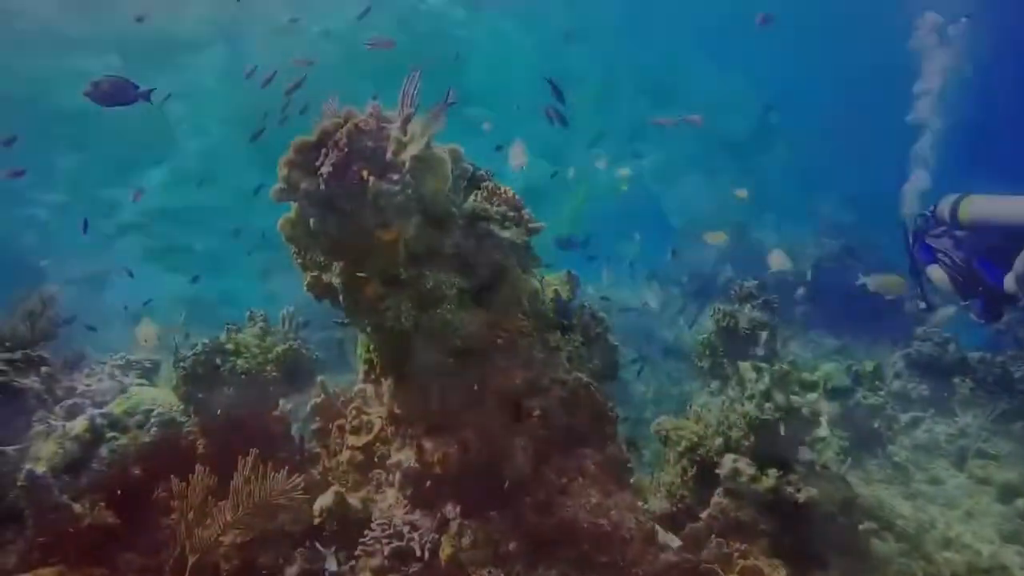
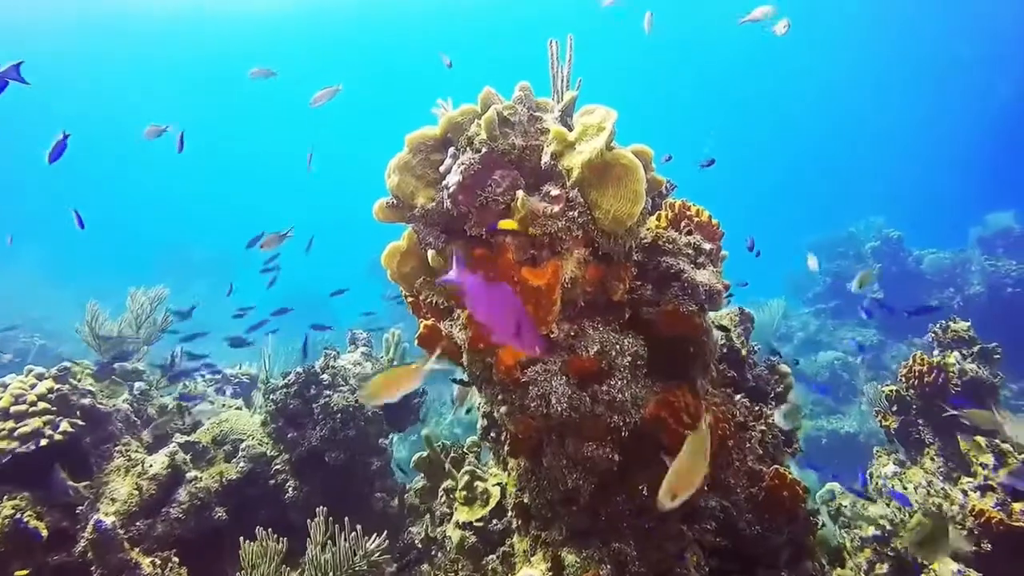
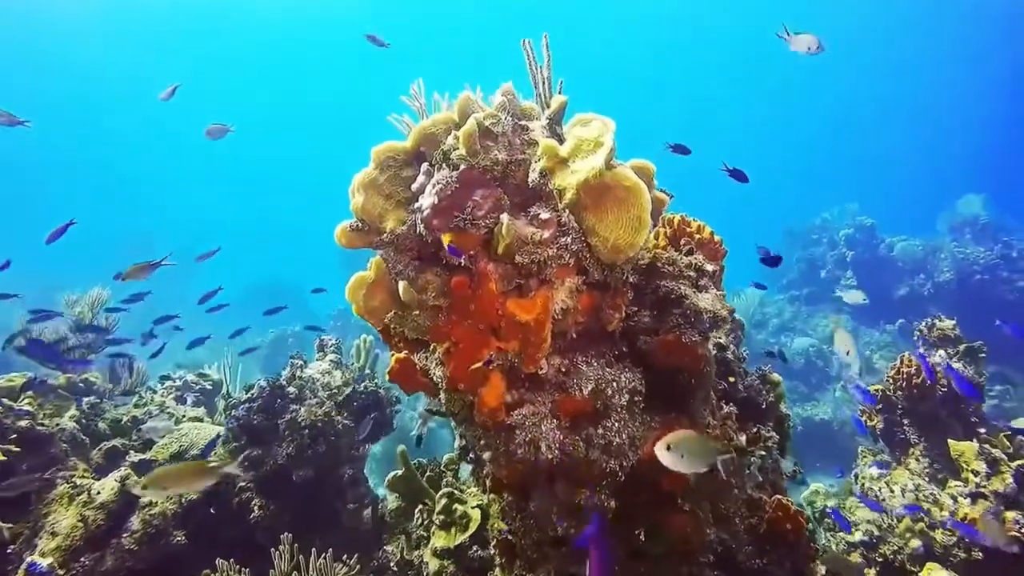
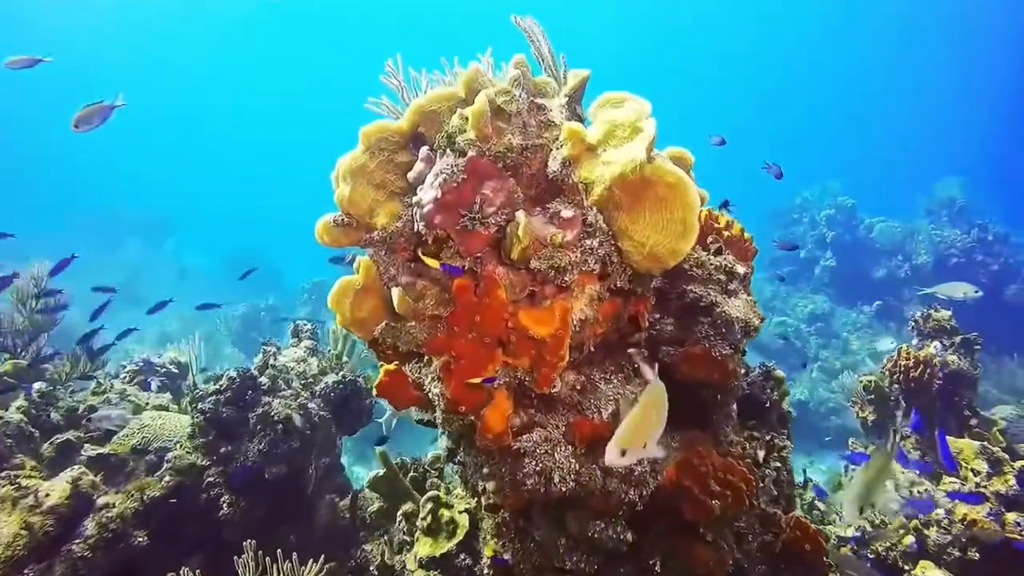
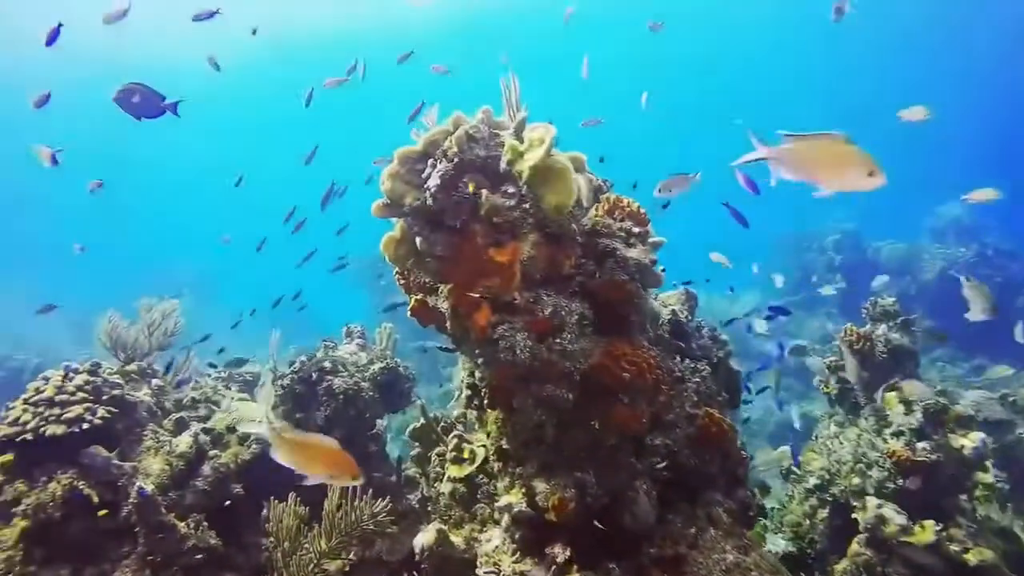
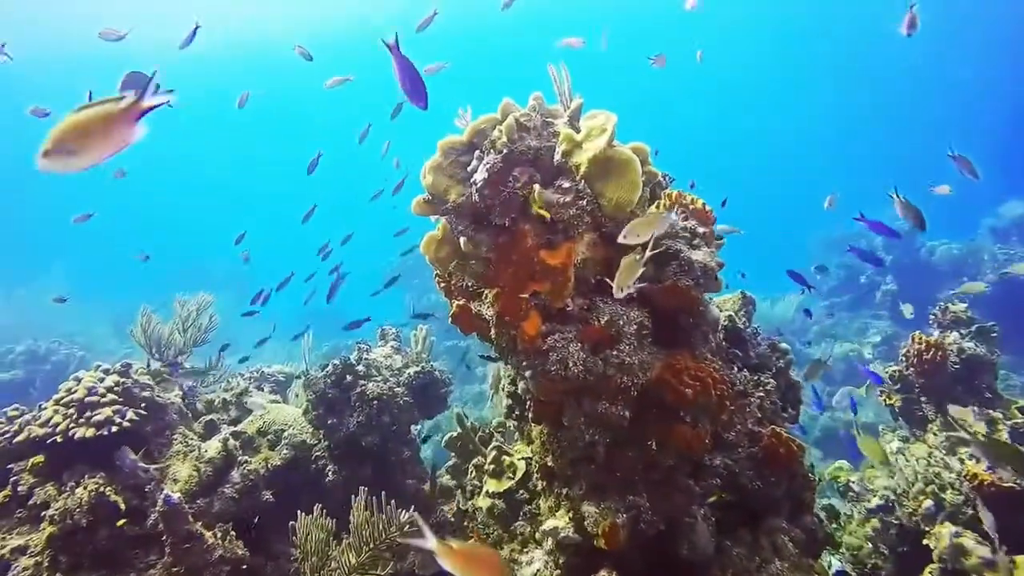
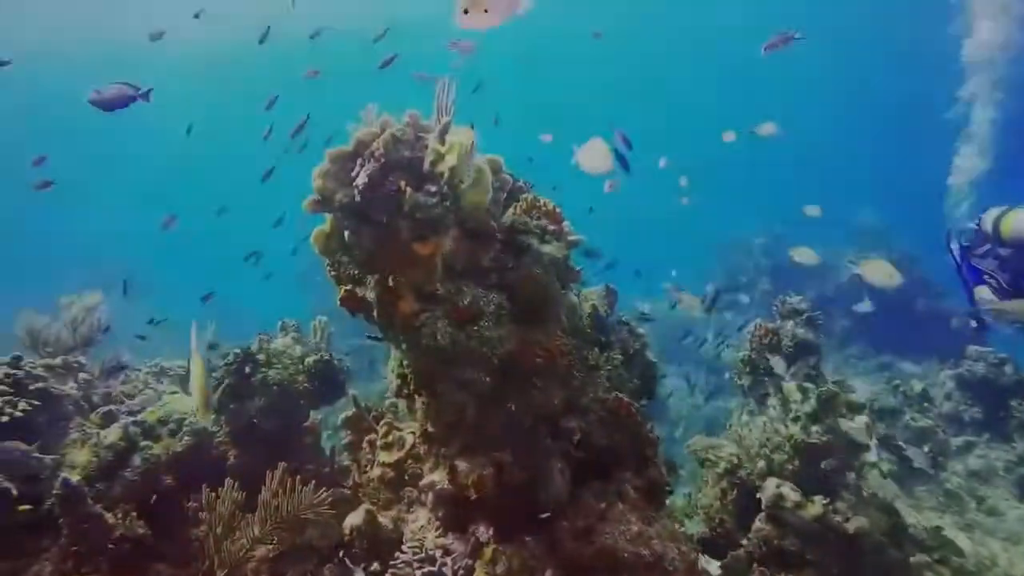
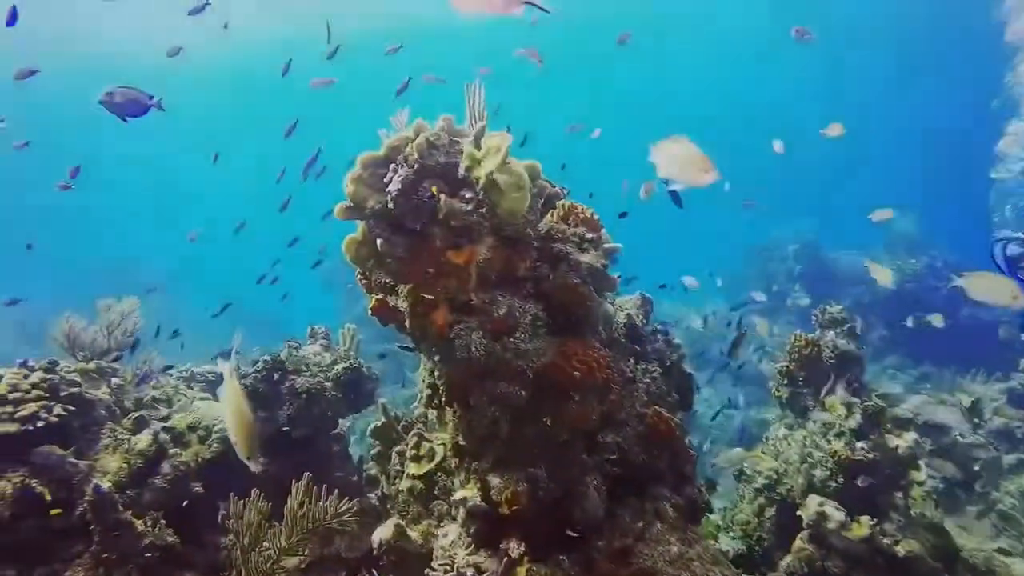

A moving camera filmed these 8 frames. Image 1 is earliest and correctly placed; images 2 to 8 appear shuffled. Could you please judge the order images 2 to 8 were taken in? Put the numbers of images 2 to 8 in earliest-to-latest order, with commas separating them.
7, 8, 5, 6, 2, 3, 4
